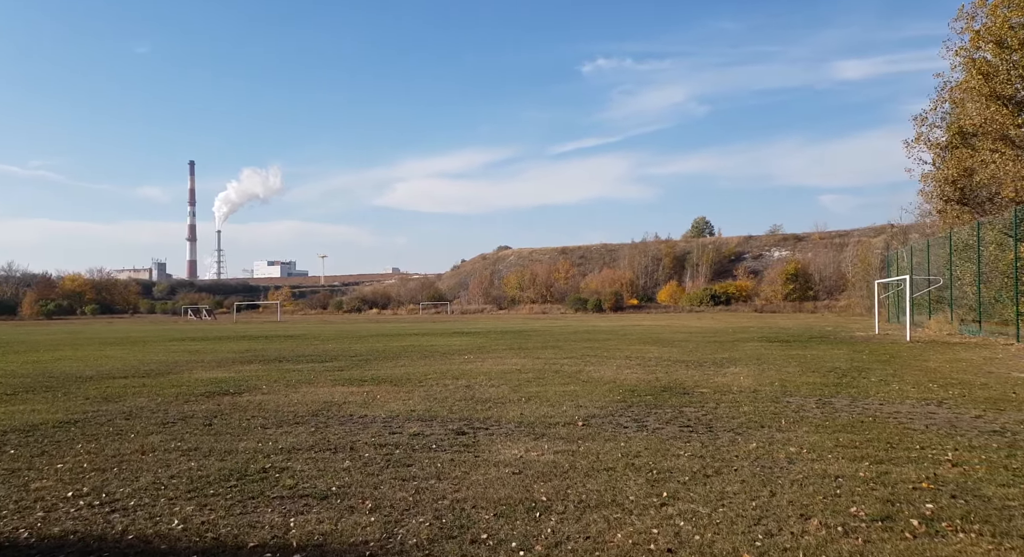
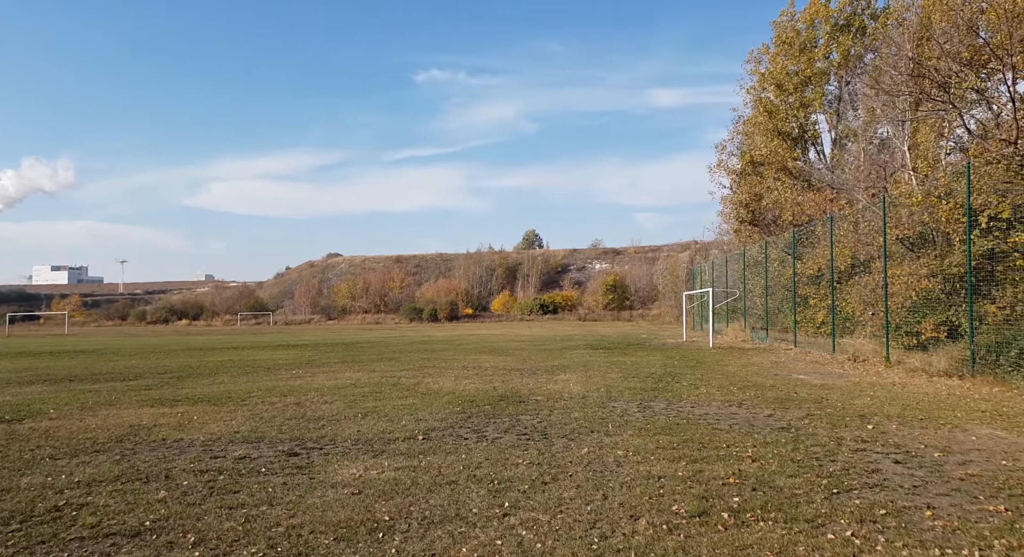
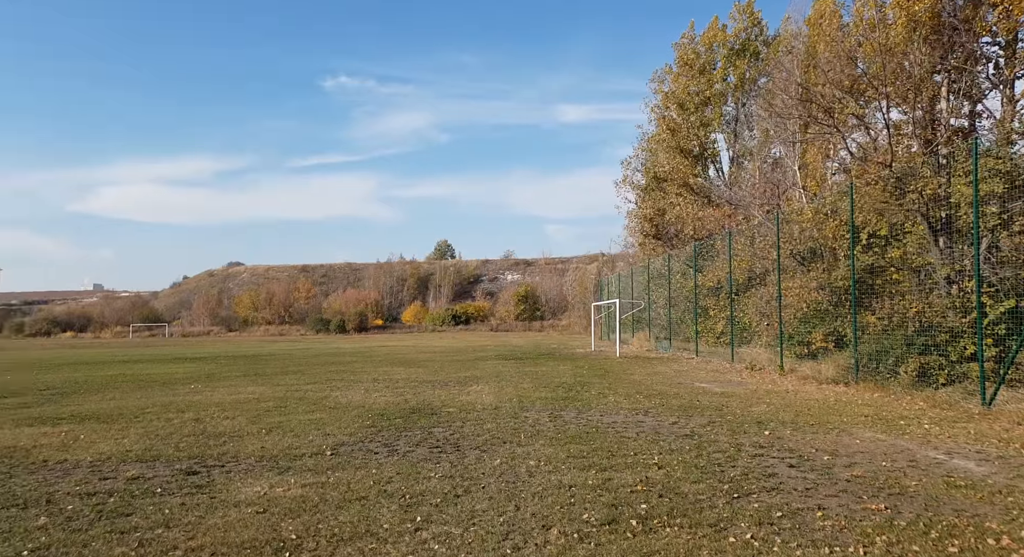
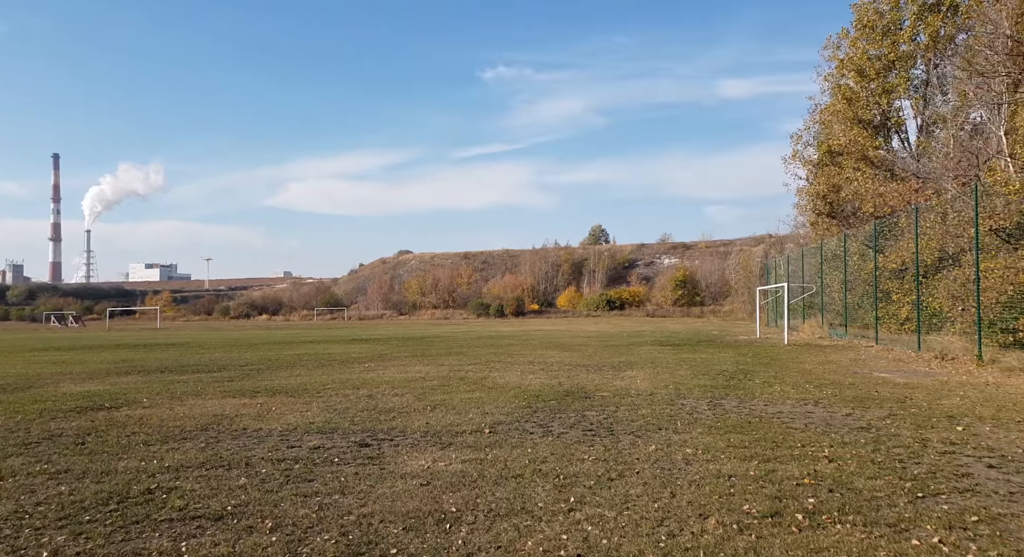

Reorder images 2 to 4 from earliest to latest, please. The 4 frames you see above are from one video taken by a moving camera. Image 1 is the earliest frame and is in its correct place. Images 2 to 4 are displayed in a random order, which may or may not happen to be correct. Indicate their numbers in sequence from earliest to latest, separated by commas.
4, 2, 3
